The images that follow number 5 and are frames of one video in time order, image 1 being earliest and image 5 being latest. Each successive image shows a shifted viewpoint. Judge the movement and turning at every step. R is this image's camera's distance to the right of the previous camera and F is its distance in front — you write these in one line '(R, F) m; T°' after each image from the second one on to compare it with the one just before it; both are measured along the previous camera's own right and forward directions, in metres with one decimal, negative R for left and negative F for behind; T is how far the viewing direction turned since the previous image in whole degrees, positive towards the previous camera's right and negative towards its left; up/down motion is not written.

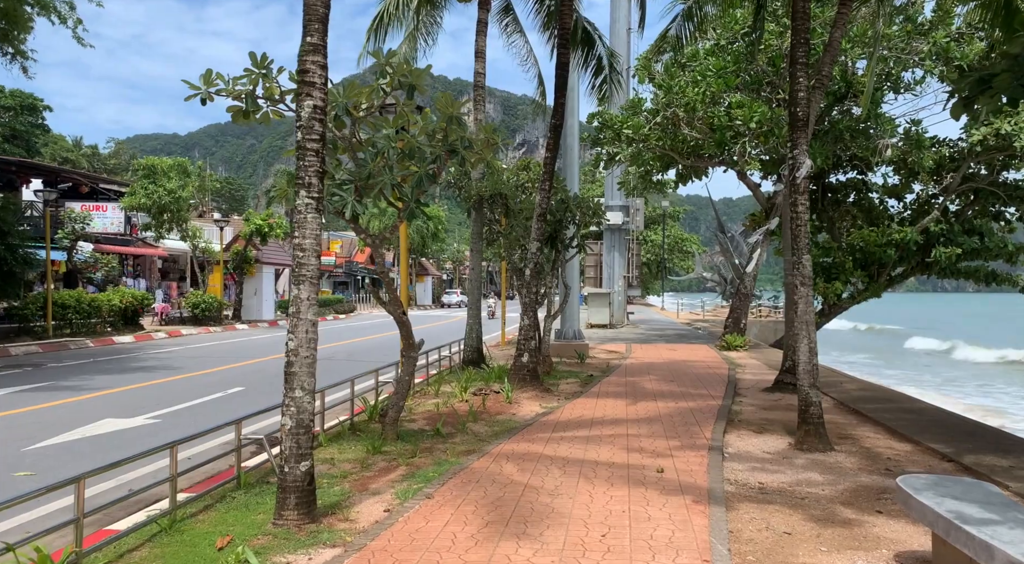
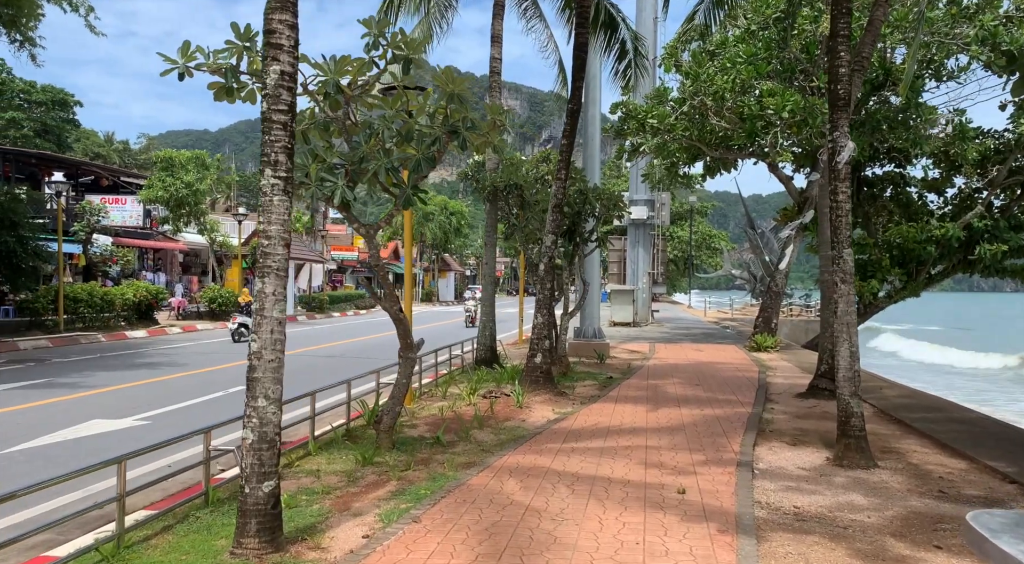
(+0.2, +0.6) m; -2°
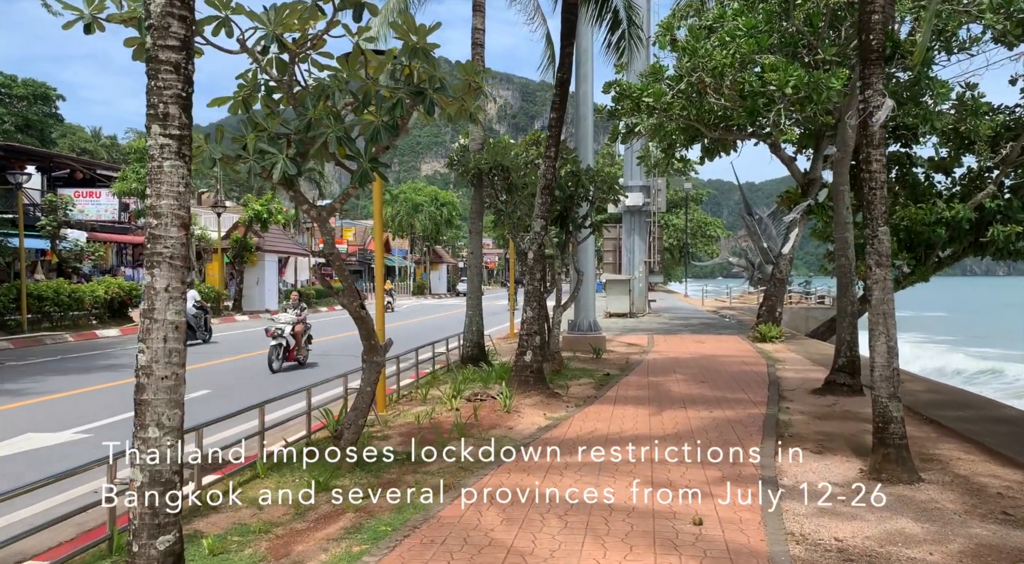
(+0.1, +0.9) m; 0°
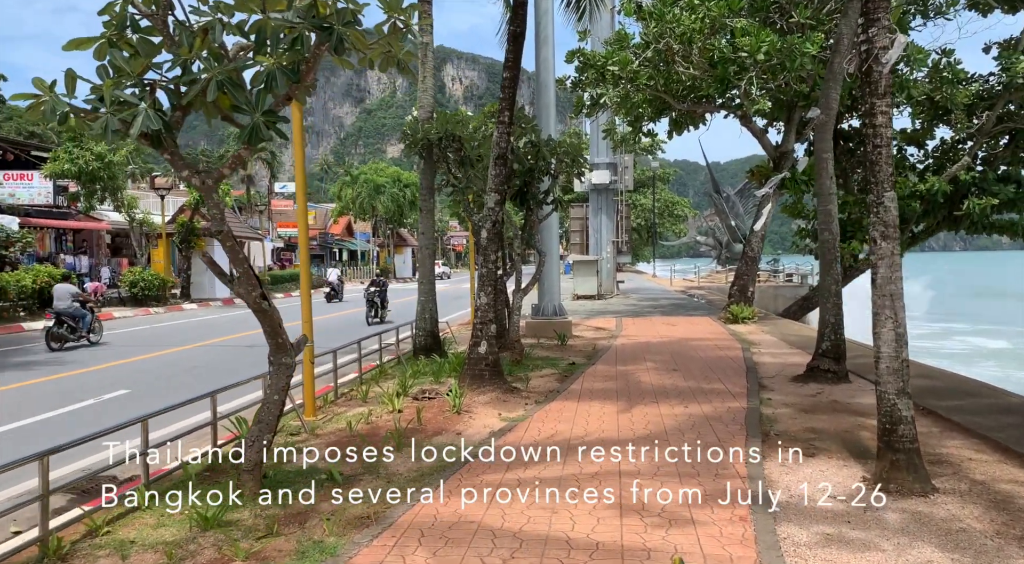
(+0.2, +1.0) m; +3°
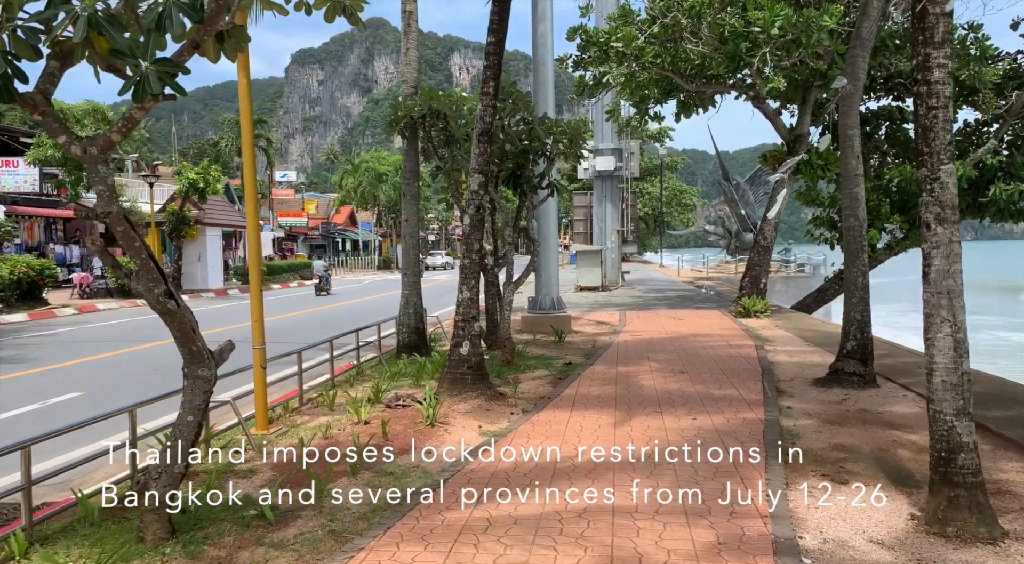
(+0.2, +0.9) m; -1°
